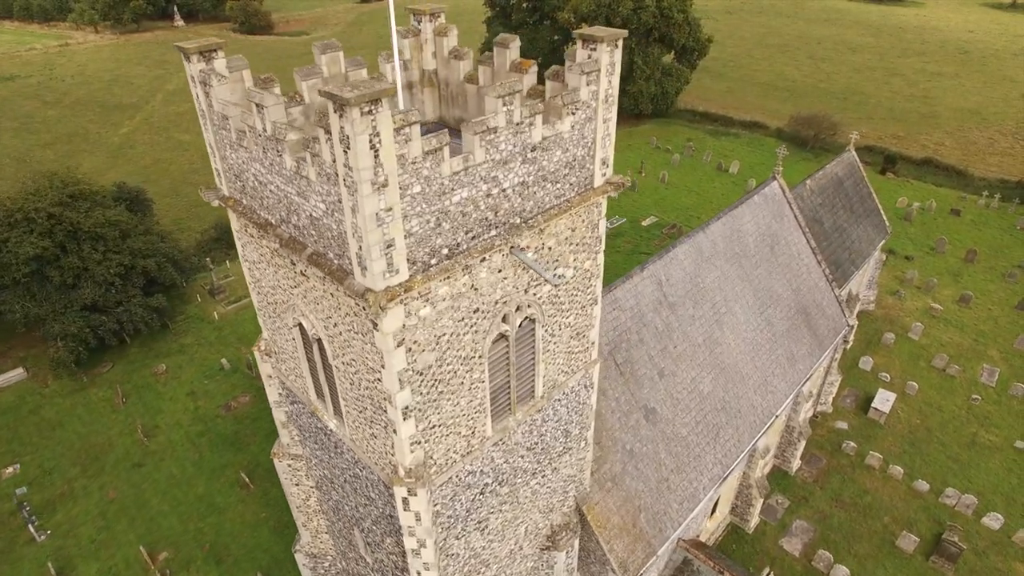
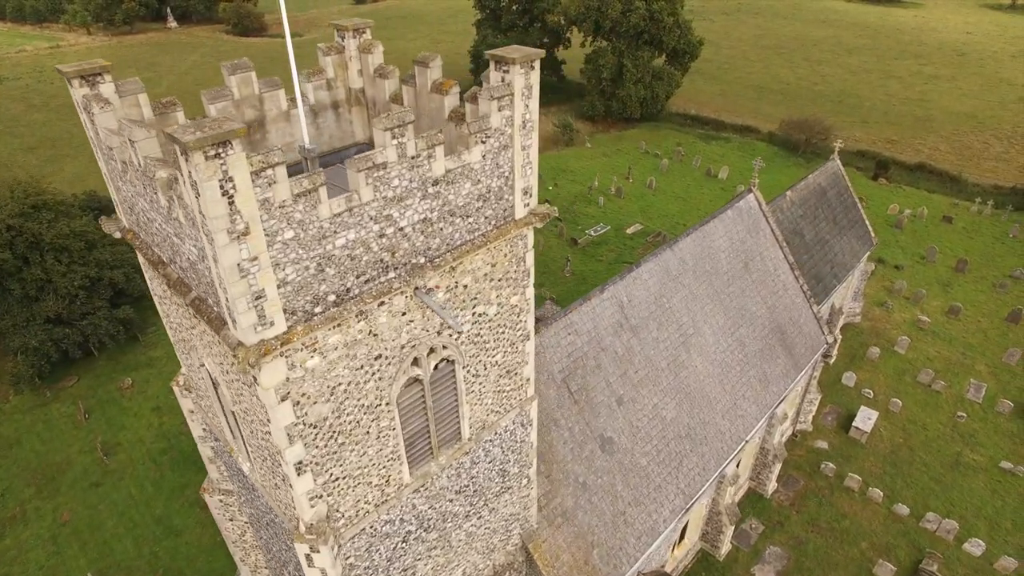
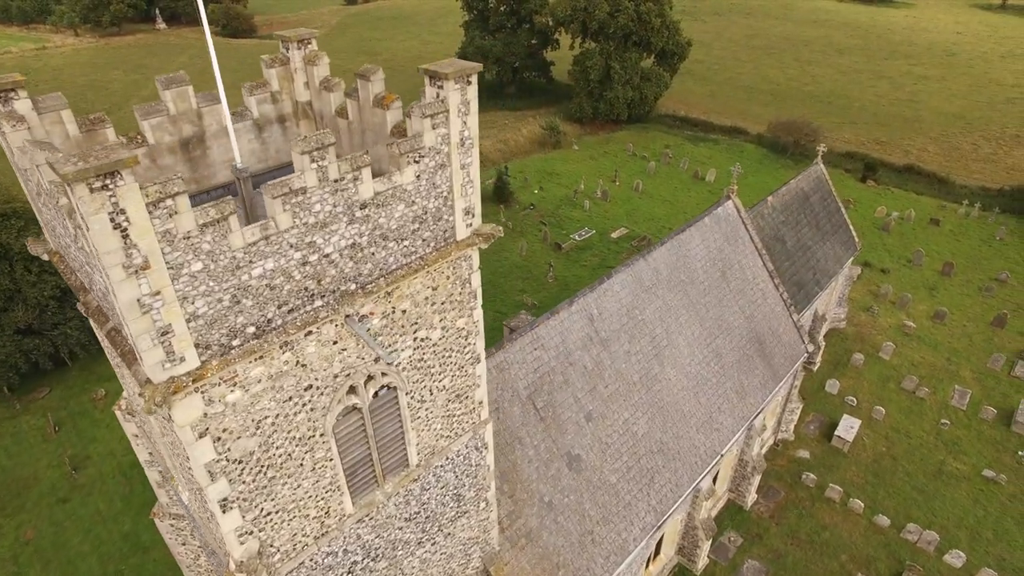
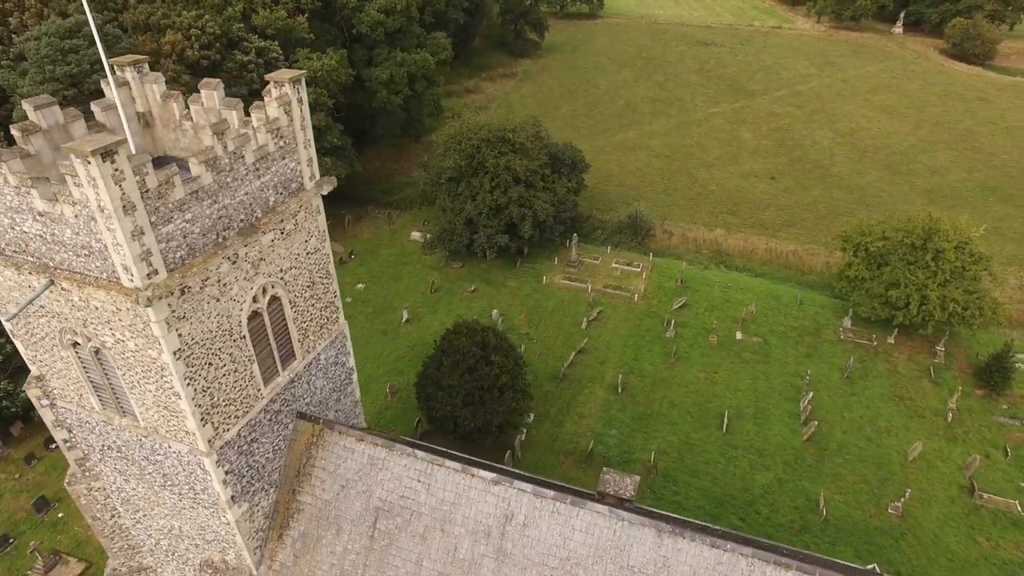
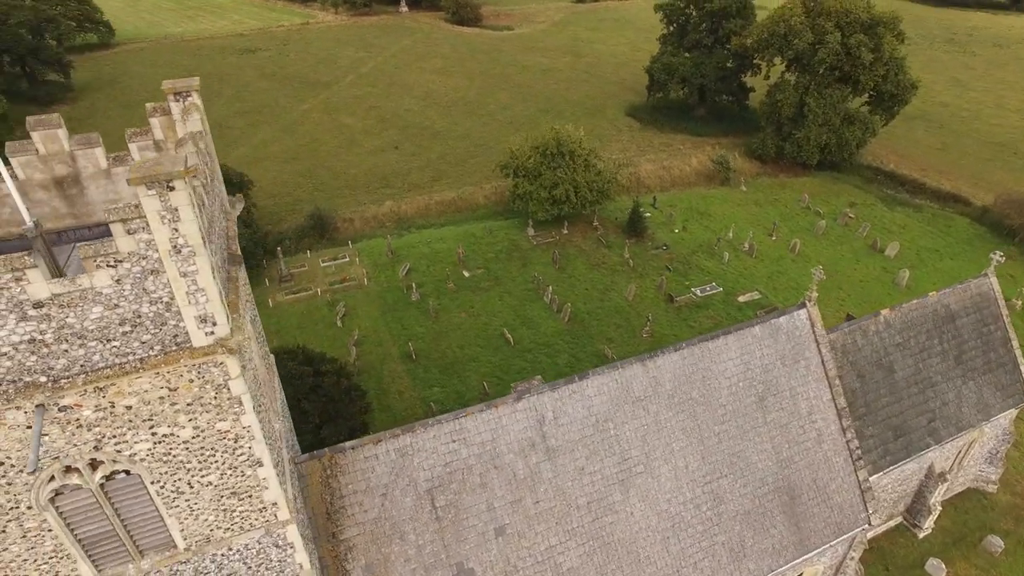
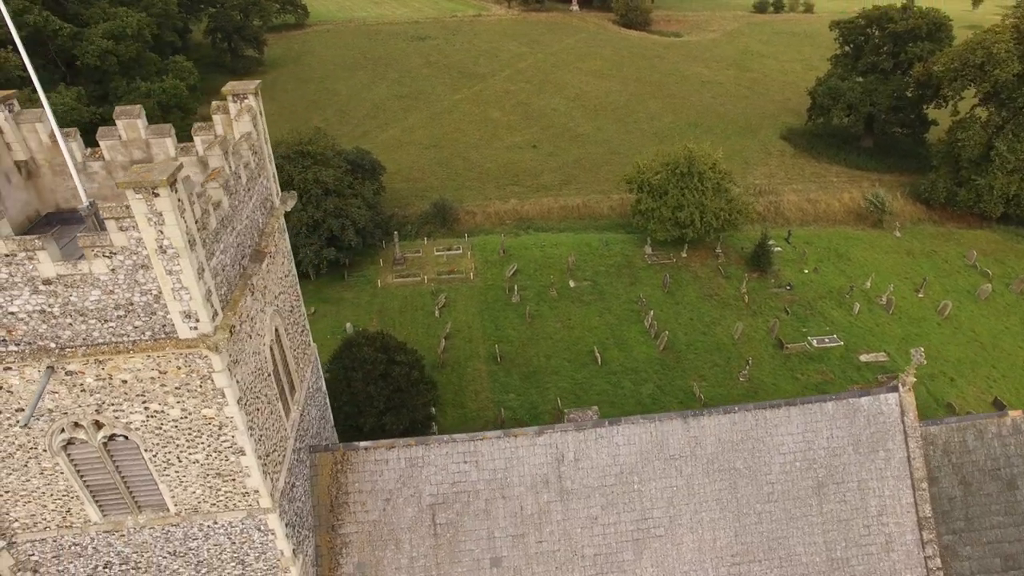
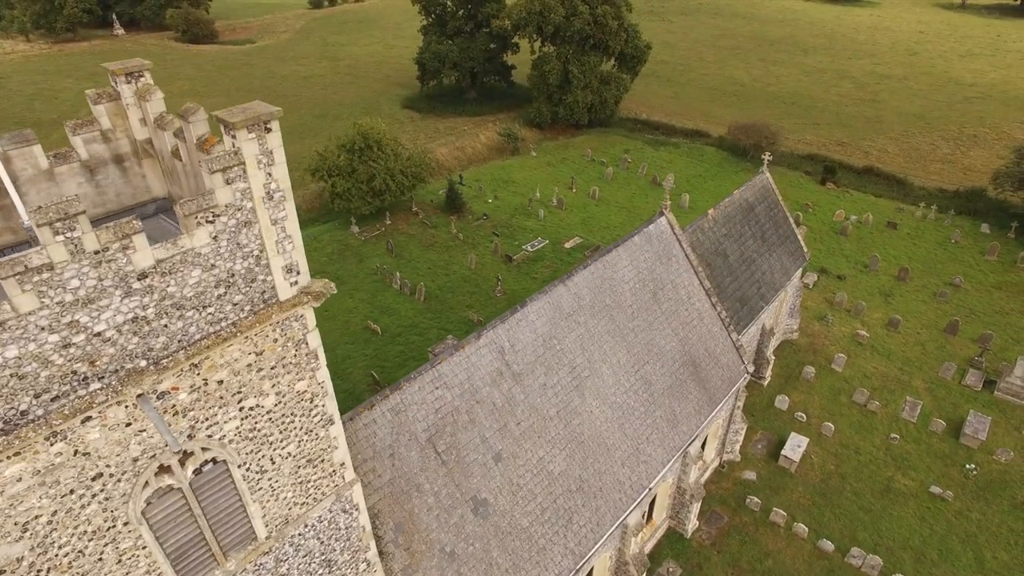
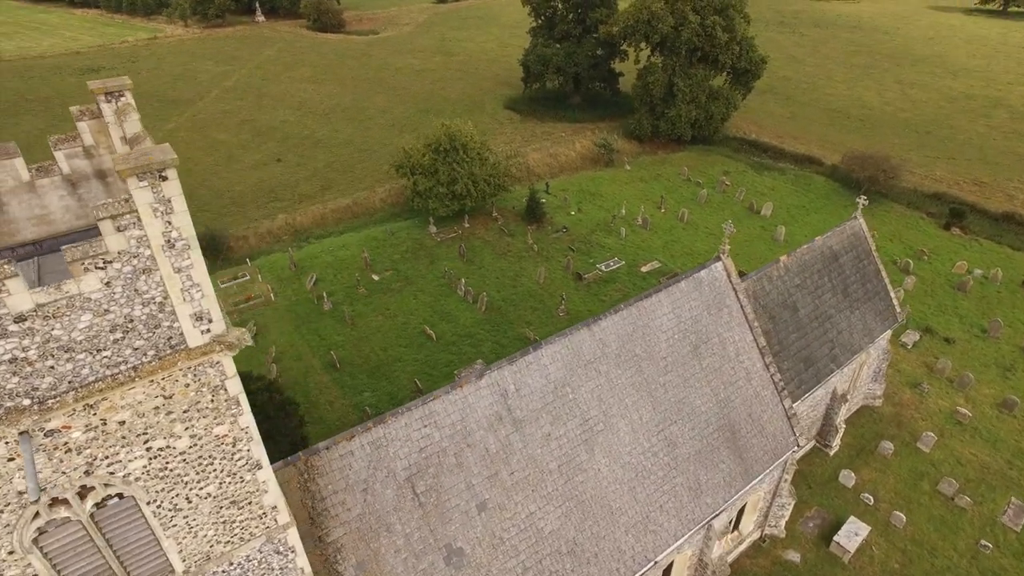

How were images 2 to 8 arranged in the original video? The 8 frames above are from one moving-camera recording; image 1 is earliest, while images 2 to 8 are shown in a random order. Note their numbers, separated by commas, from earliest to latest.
2, 3, 7, 8, 5, 6, 4
